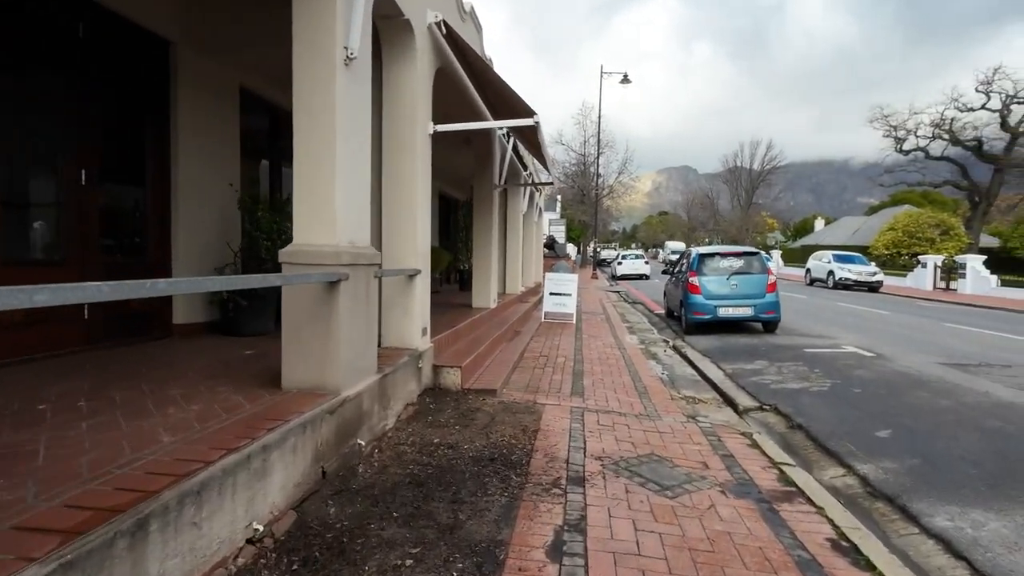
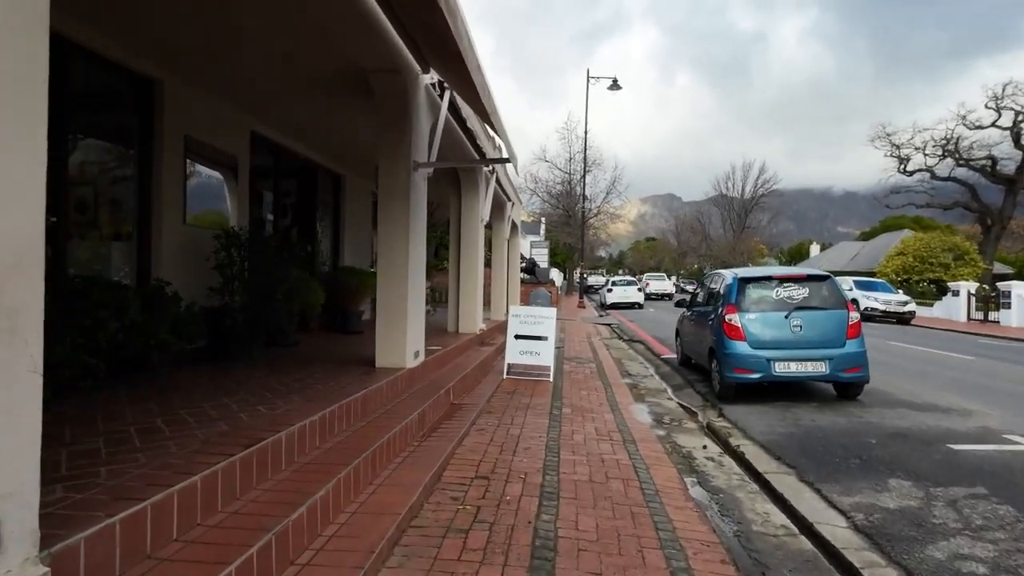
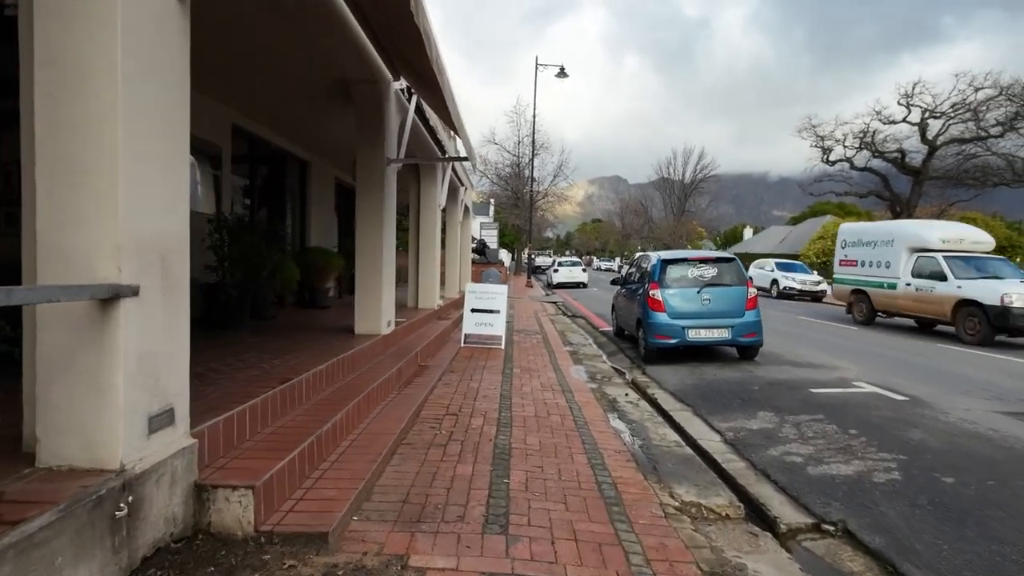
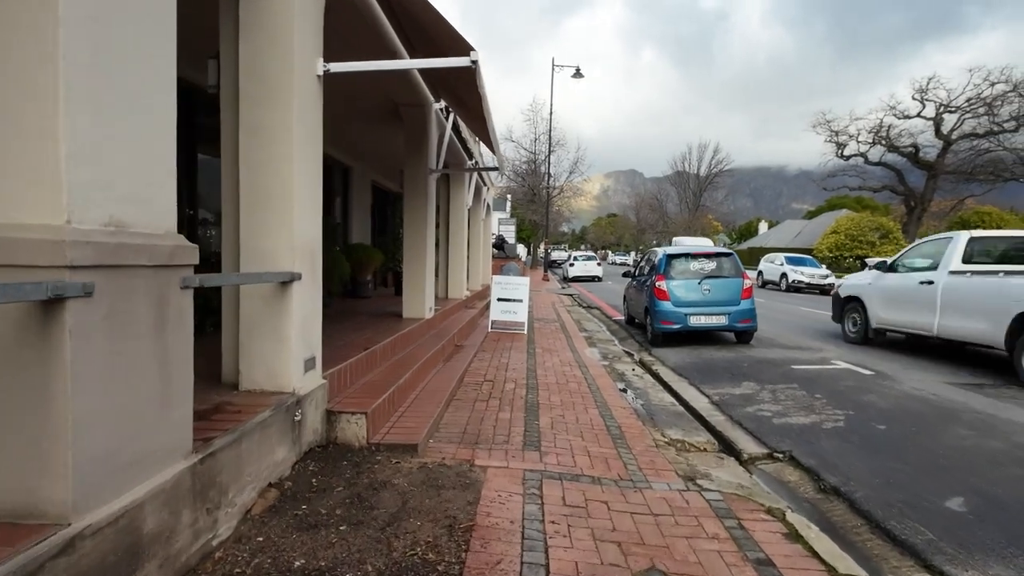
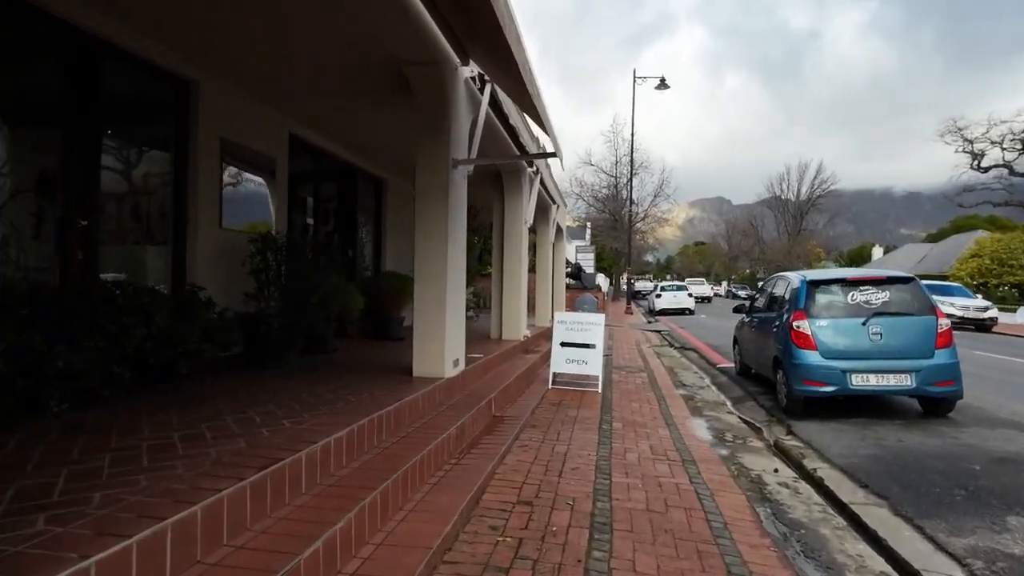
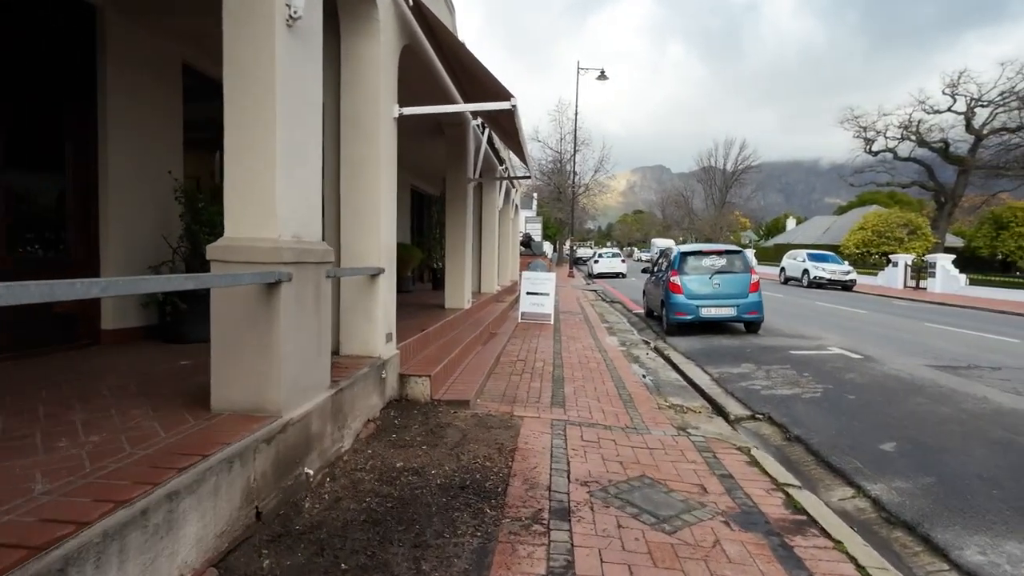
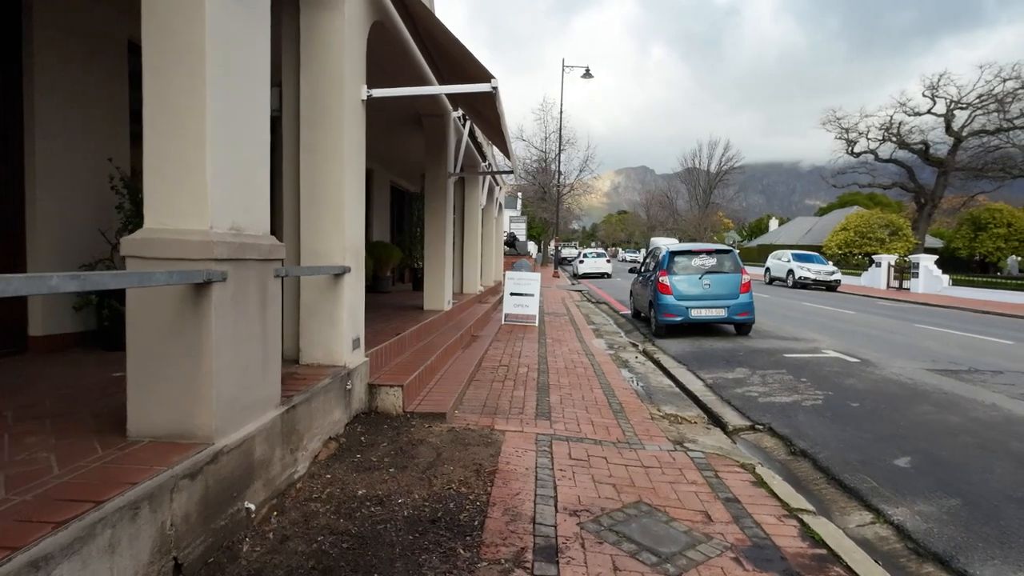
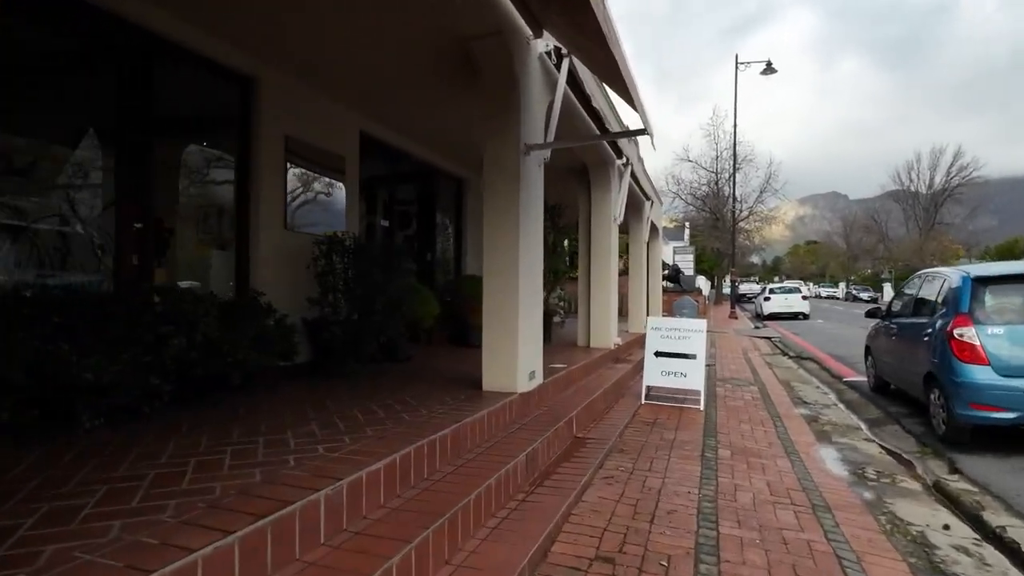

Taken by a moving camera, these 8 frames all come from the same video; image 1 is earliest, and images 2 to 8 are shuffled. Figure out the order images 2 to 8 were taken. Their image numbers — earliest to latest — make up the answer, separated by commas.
6, 7, 4, 3, 2, 5, 8
